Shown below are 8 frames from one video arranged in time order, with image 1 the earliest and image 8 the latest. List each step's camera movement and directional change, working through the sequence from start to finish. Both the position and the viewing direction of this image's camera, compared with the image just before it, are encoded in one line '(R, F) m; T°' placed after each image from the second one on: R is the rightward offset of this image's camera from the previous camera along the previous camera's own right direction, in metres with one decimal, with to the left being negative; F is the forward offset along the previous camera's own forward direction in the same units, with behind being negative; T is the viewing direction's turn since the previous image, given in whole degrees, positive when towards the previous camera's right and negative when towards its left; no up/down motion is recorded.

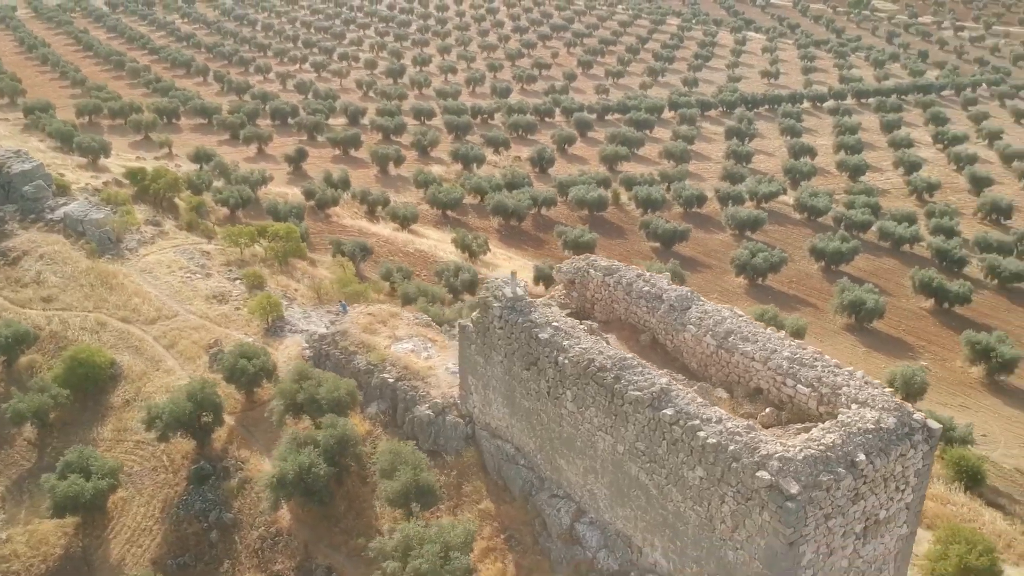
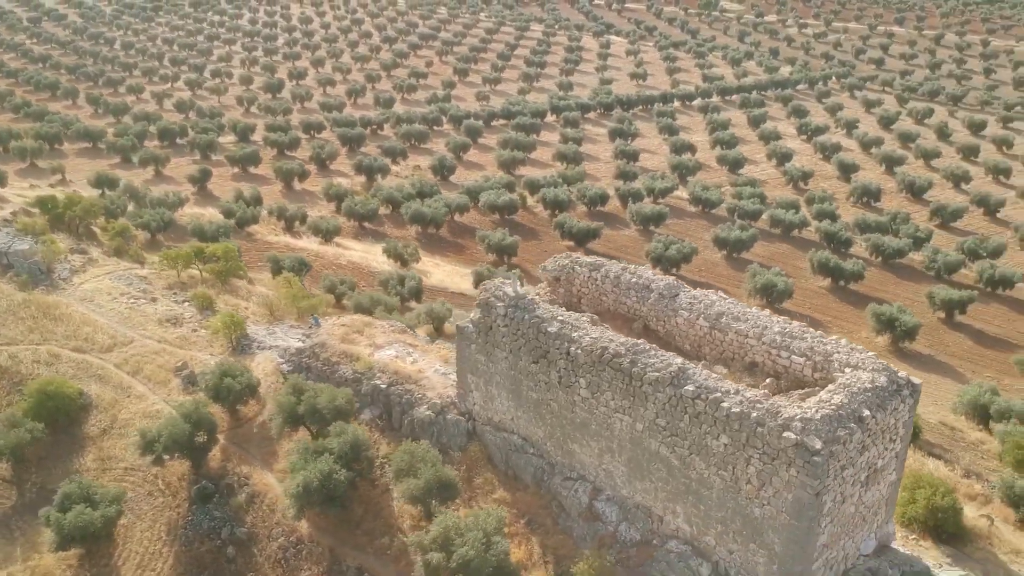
(-1.7, -0.6) m; +8°
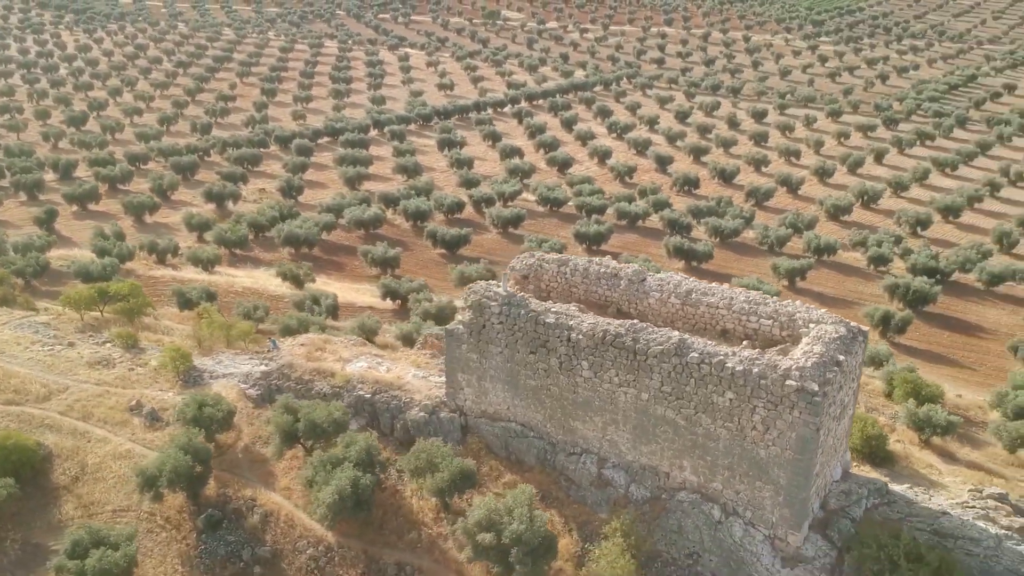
(-2.7, -0.8) m; +12°
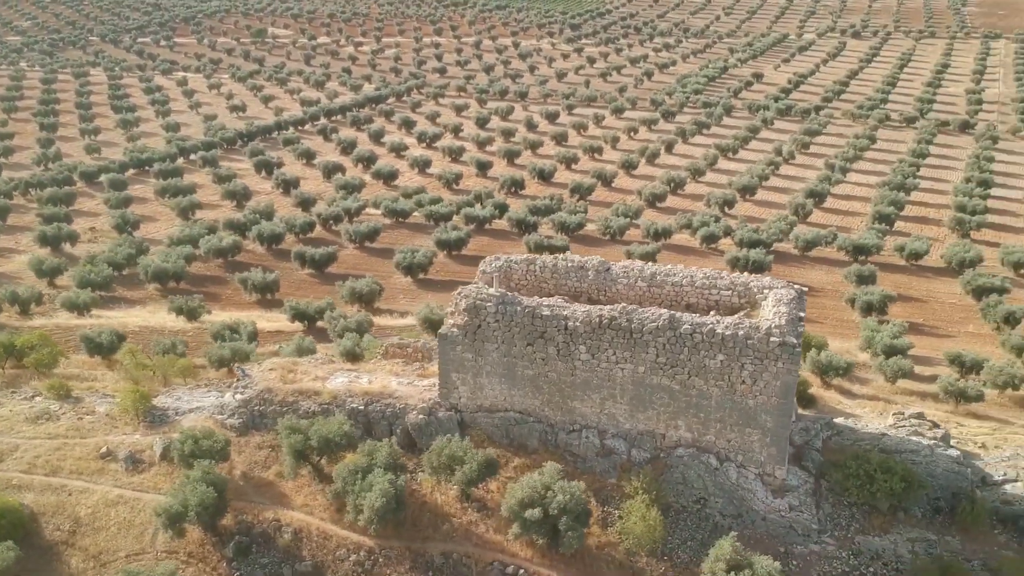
(-3.3, -0.8) m; +14°
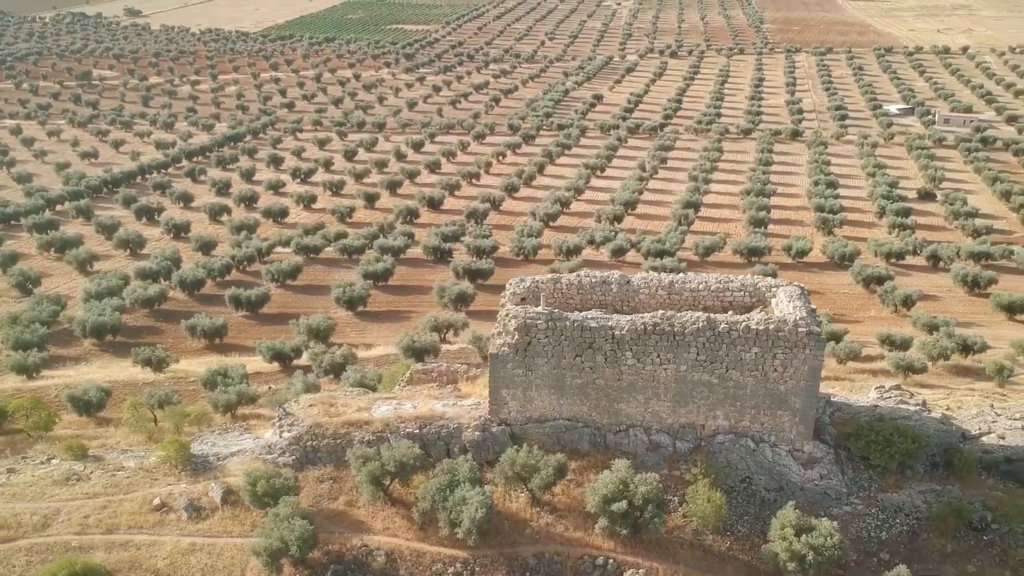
(-3.6, -0.9) m; +10°
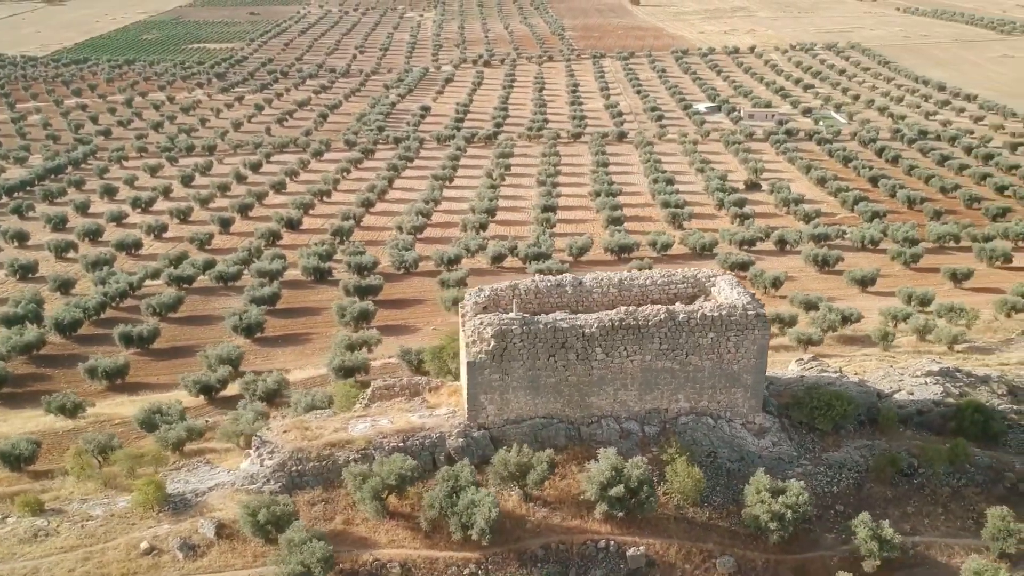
(-2.7, -0.5) m; +11°
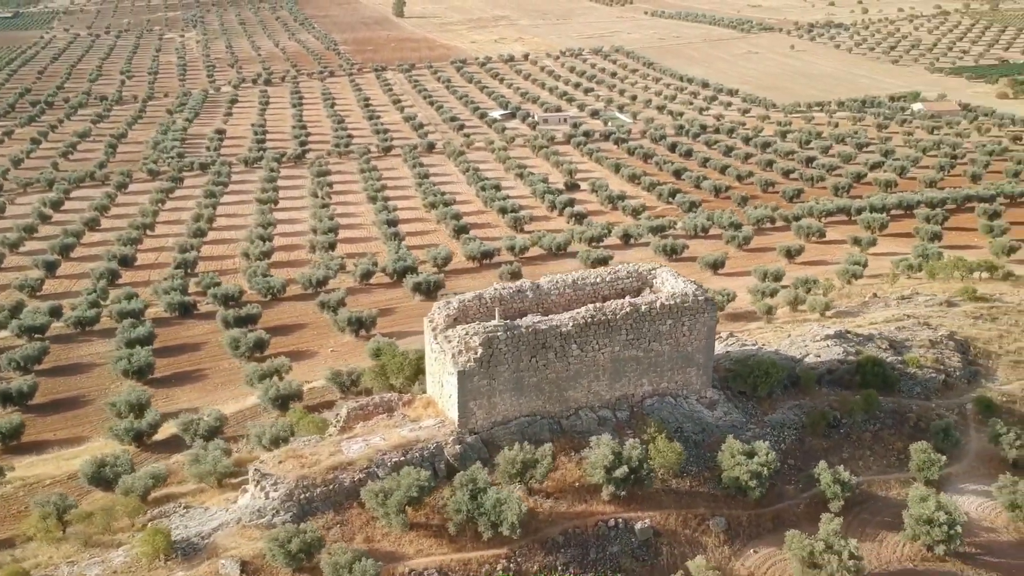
(-3.7, -0.6) m; +13°
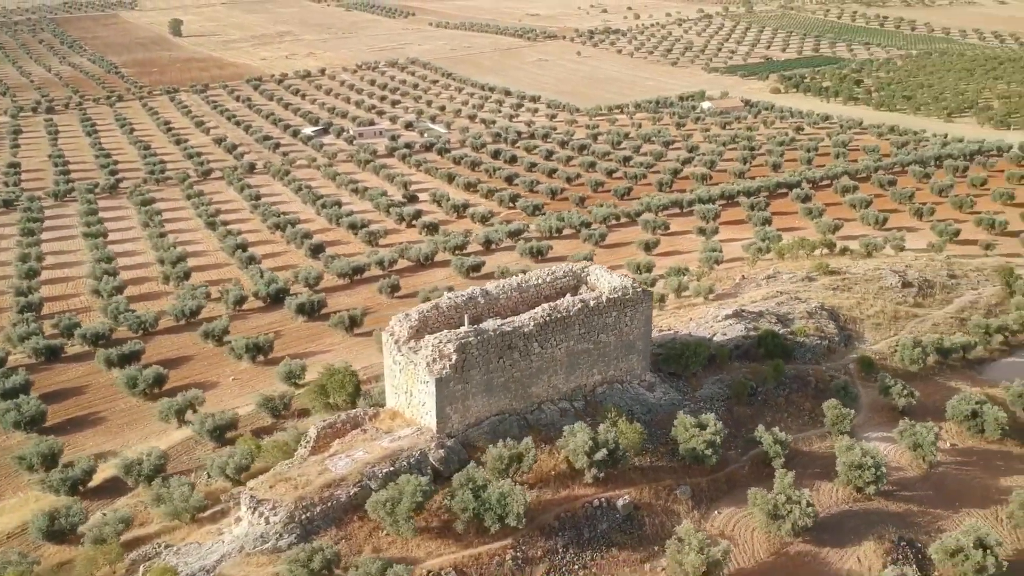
(-3.3, -0.6) m; +12°
